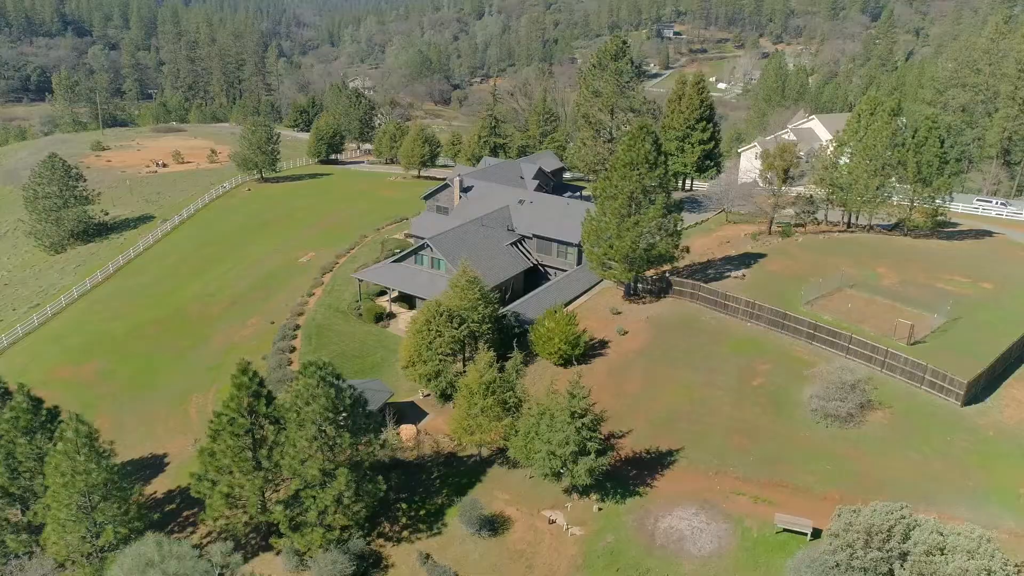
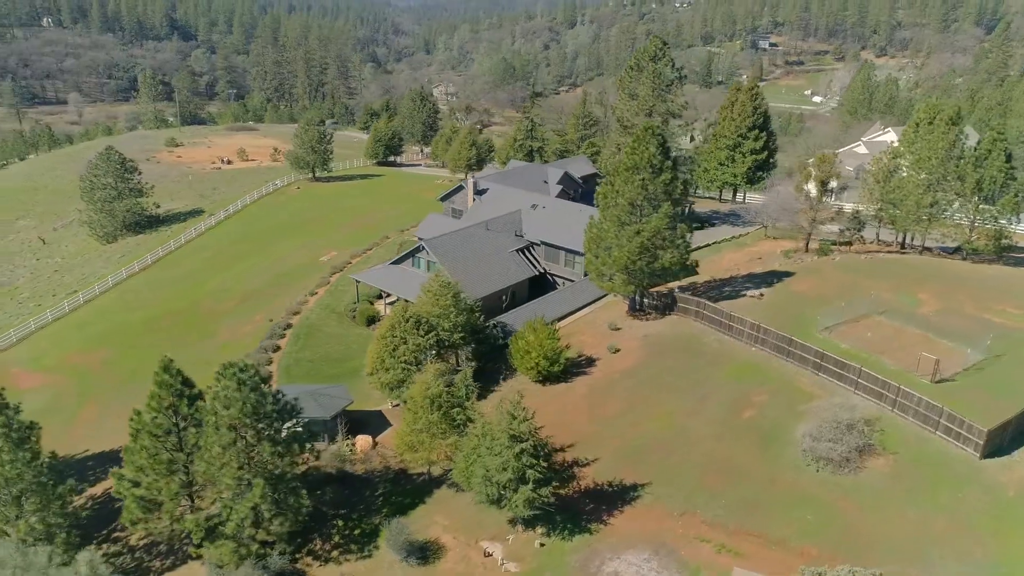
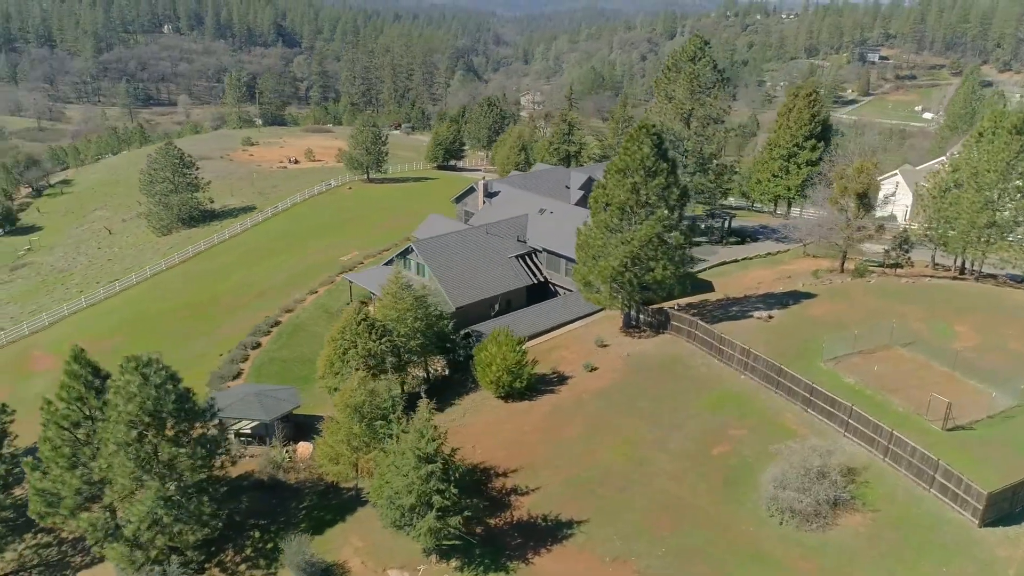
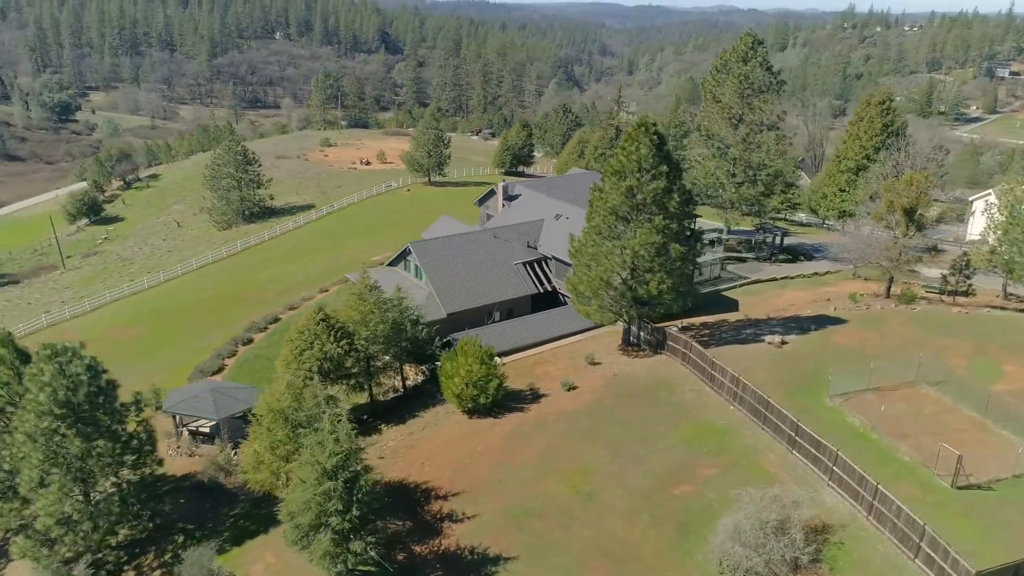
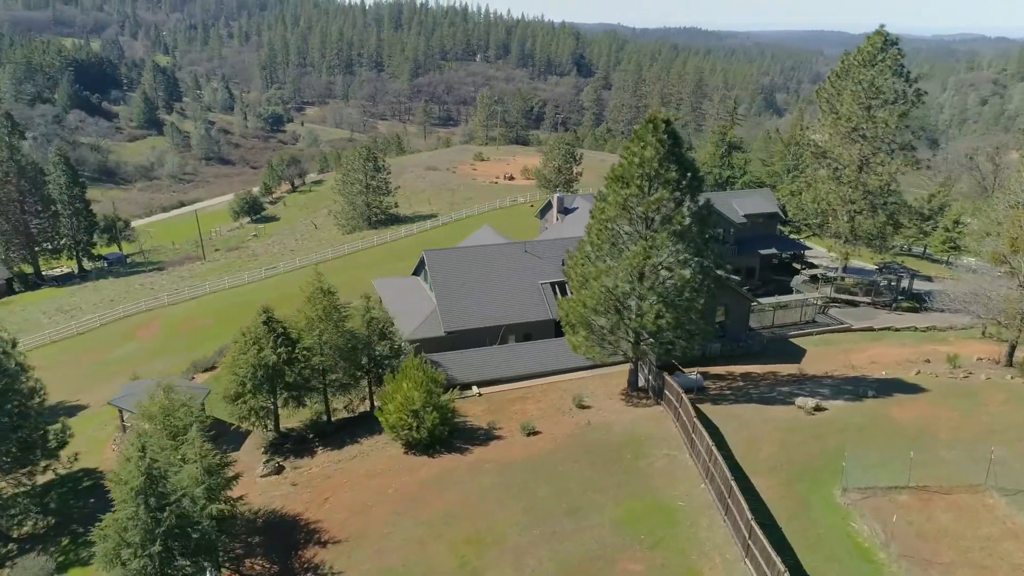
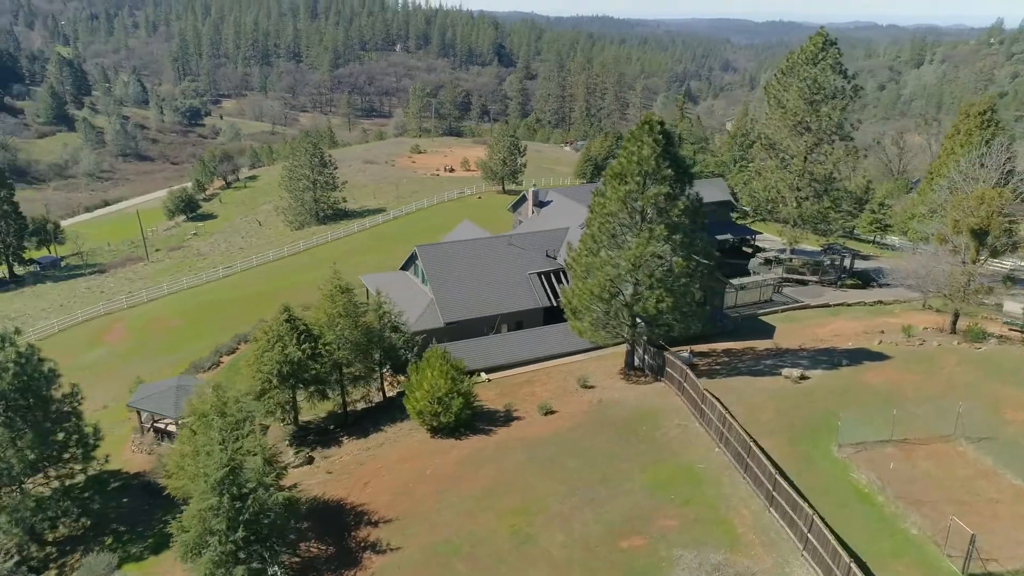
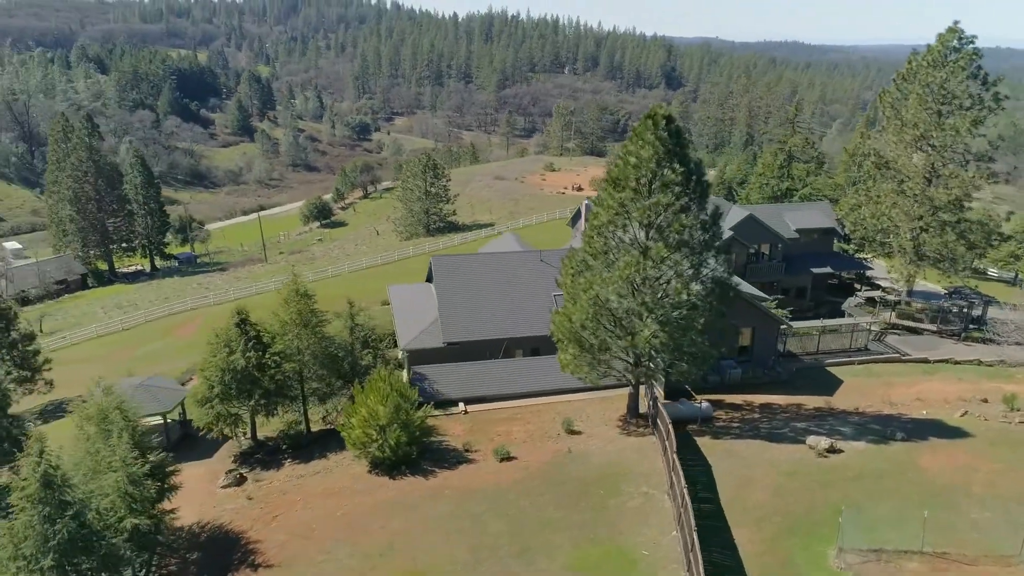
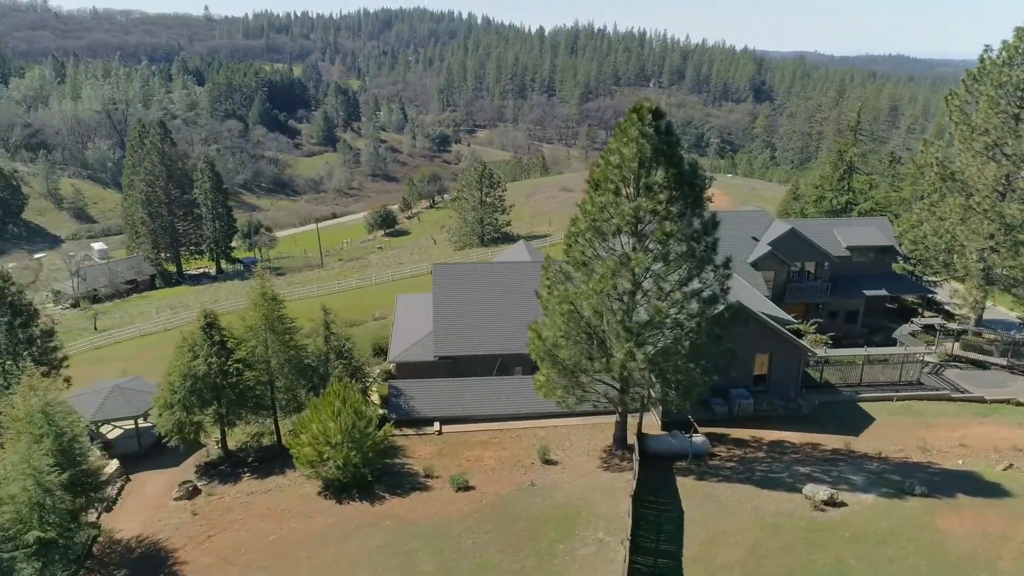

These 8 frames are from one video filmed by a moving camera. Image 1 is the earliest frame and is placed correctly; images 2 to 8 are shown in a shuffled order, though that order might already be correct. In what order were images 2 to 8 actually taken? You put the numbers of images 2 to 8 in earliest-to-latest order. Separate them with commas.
2, 3, 4, 6, 5, 7, 8
